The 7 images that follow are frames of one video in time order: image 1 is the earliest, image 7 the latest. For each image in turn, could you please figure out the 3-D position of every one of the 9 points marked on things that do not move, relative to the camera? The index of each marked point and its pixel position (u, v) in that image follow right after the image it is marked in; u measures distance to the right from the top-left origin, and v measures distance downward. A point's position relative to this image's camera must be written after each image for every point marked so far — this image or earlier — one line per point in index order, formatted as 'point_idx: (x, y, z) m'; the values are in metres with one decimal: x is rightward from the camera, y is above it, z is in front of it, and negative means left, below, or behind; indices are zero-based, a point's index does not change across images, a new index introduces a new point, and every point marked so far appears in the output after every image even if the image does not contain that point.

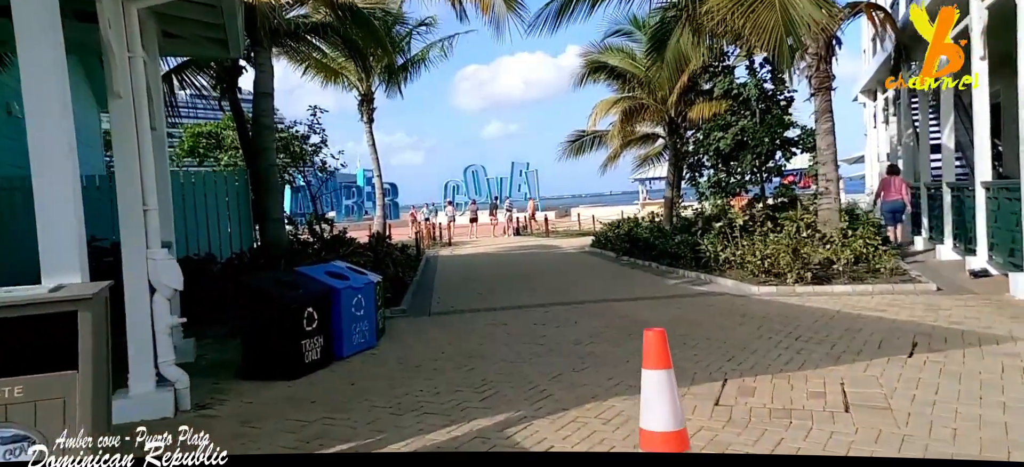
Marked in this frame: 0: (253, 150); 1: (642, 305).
0: (-4.0, +1.3, +9.6) m
1: (+1.8, -1.0, +8.7) m
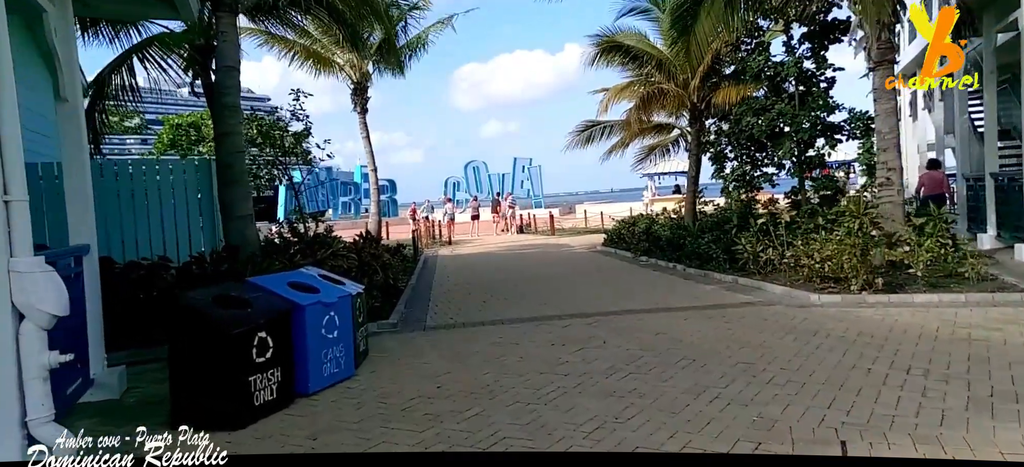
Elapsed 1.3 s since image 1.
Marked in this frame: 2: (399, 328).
0: (-3.9, +1.3, +8.1) m
1: (+2.0, -1.0, +7.2) m
2: (-1.4, -1.2, +7.7) m
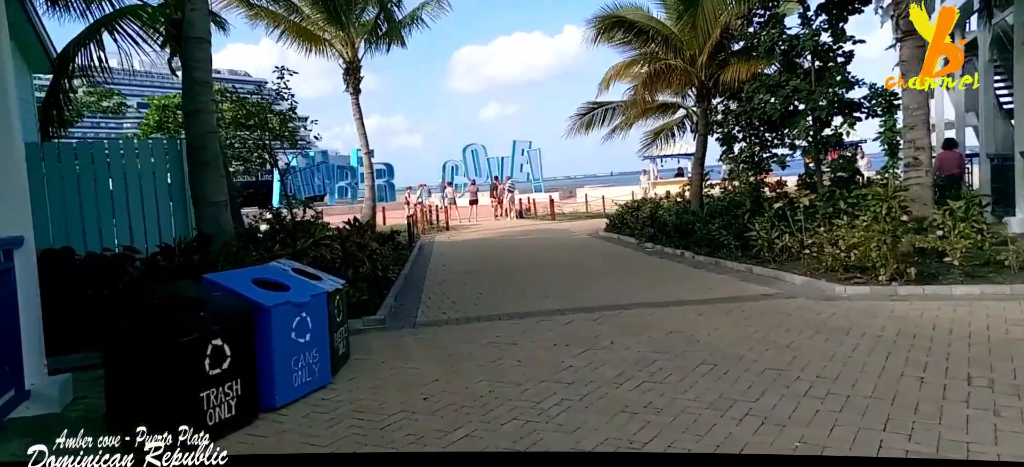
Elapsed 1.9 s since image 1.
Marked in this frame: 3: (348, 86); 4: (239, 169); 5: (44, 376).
0: (-4.0, +1.5, +7.4) m
1: (+1.9, -0.8, +6.5) m
2: (-1.4, -1.0, +7.0) m
3: (-5.2, +4.7, +19.8) m
4: (-6.1, +1.5, +14.0) m
5: (-3.5, -1.1, +4.6) m
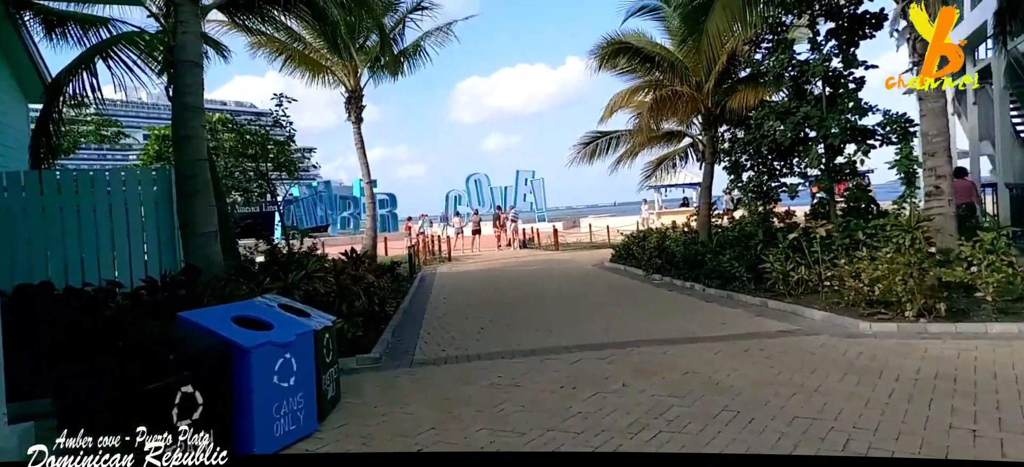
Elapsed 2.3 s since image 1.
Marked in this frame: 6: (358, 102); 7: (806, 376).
0: (-3.9, +1.1, +7.2) m
1: (+2.0, -1.2, +6.1) m
2: (-1.4, -1.4, +6.6) m
3: (-5.1, +3.7, +19.6) m
4: (-6.1, +0.8, +13.7) m
5: (-3.5, -1.3, +4.2) m
6: (-4.9, +4.1, +19.5) m
7: (+2.4, -1.2, +5.1) m
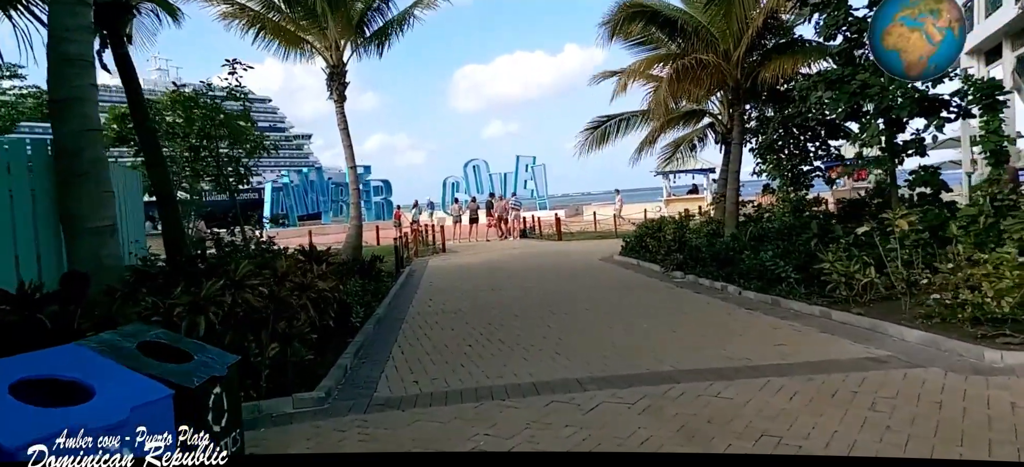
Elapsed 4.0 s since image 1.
0: (-4.0, +1.1, +5.3) m
1: (+1.9, -1.1, +4.3) m
2: (-1.4, -1.3, +4.9) m
3: (-5.2, +4.0, +17.8) m
4: (-6.1, +1.0, +11.9) m
5: (-3.5, -1.3, +2.4) m
6: (-4.9, +4.4, +17.6) m
7: (+2.4, -1.2, +3.3) m
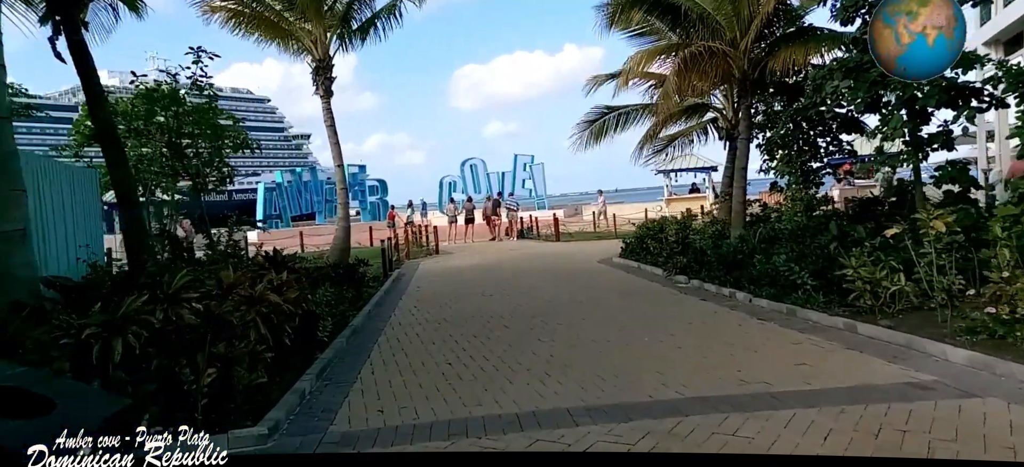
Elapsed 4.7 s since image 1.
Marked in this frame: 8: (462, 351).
0: (-4.1, +1.1, +4.6) m
1: (+1.8, -1.2, +3.6) m
2: (-1.6, -1.4, +4.1) m
3: (-5.3, +4.0, +17.0) m
4: (-6.3, +0.9, +11.1) m
5: (-3.6, -1.3, +1.7) m
6: (-5.1, +4.4, +16.8) m
7: (+2.2, -1.2, +2.5) m
8: (-0.5, -1.2, +6.4) m
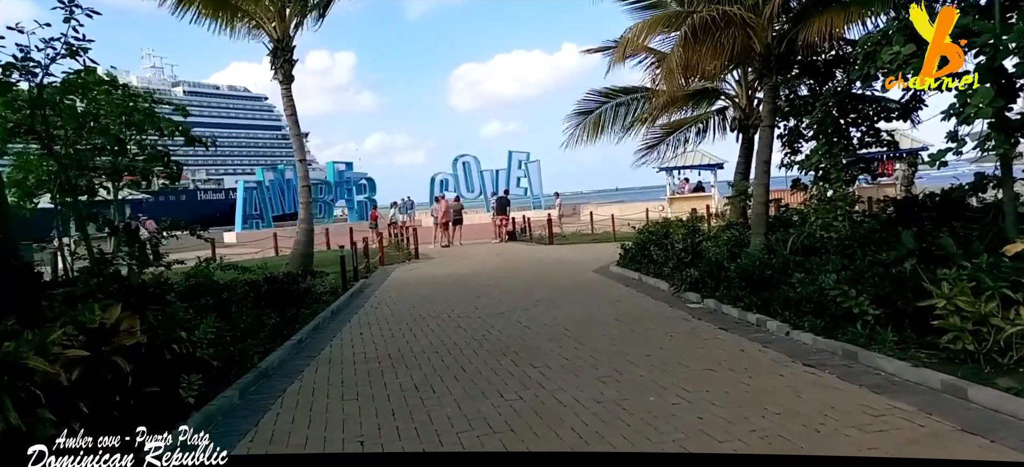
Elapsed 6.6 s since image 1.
0: (-4.5, +1.0, +2.6) m
1: (+1.4, -1.3, +1.6) m
2: (-2.0, -1.5, +2.1) m
3: (-5.7, +3.9, +15.0) m
4: (-6.6, +0.8, +9.2) m
5: (-4.0, -1.5, -0.3) m
6: (-5.4, +4.3, +14.8) m
7: (+1.8, -1.3, +0.6) m
8: (-0.9, -1.3, +4.5) m
